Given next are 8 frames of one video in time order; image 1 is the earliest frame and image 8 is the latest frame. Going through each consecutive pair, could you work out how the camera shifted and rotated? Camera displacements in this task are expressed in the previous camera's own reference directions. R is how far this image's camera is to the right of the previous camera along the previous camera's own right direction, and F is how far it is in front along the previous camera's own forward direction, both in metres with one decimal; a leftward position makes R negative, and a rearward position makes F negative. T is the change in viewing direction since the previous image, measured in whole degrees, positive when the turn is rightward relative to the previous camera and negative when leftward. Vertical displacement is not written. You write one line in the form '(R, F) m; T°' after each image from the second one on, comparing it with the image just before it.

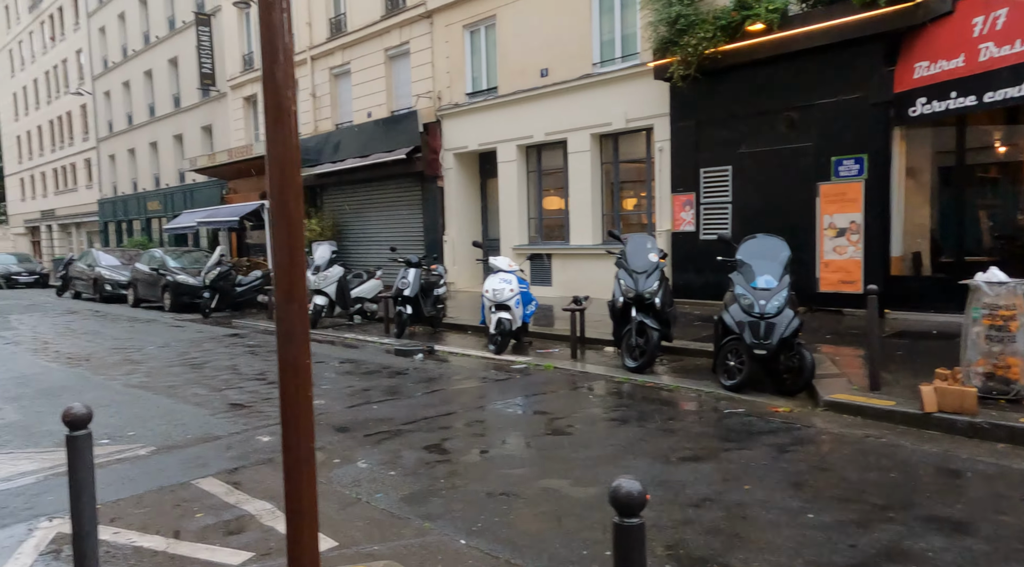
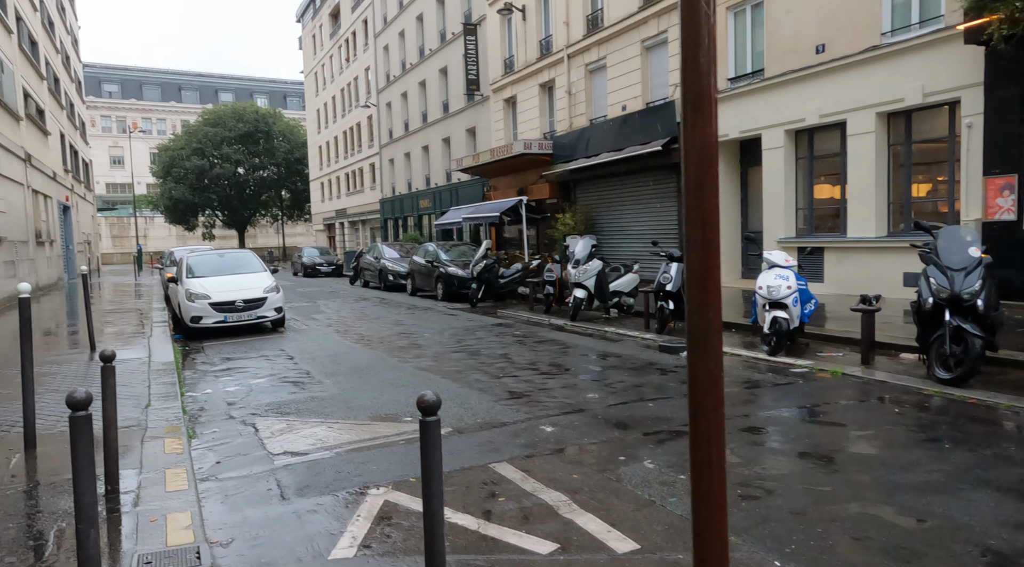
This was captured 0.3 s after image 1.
(-0.2, 0.0) m; -19°
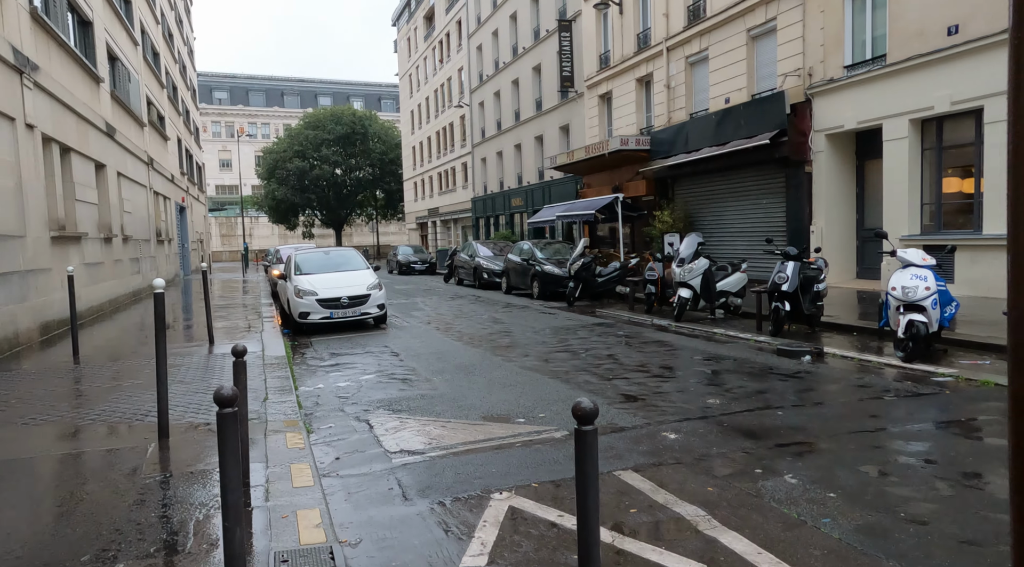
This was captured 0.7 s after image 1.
(-0.2, +0.1) m; -7°
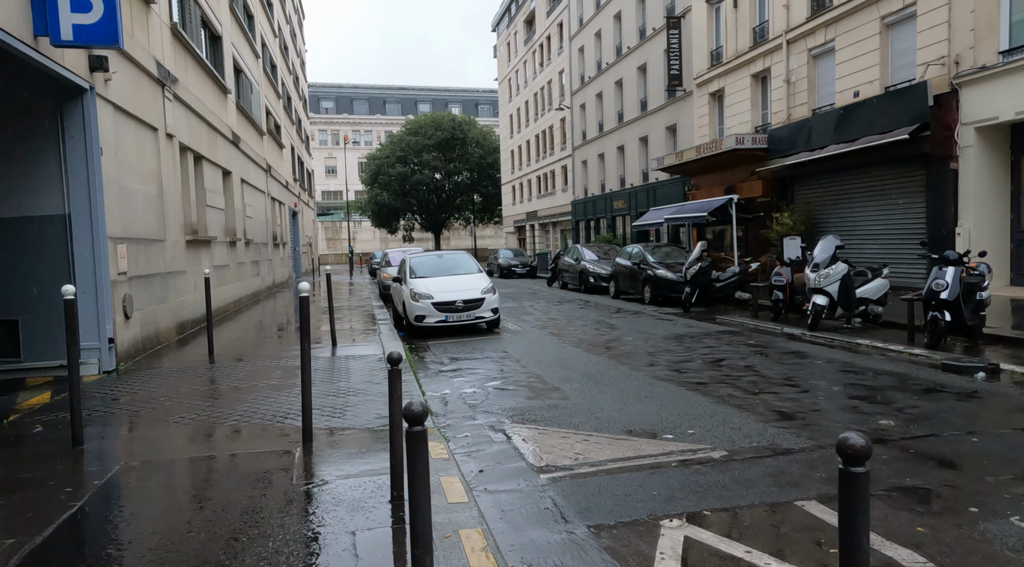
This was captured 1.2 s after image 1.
(-0.3, +0.2) m; -7°
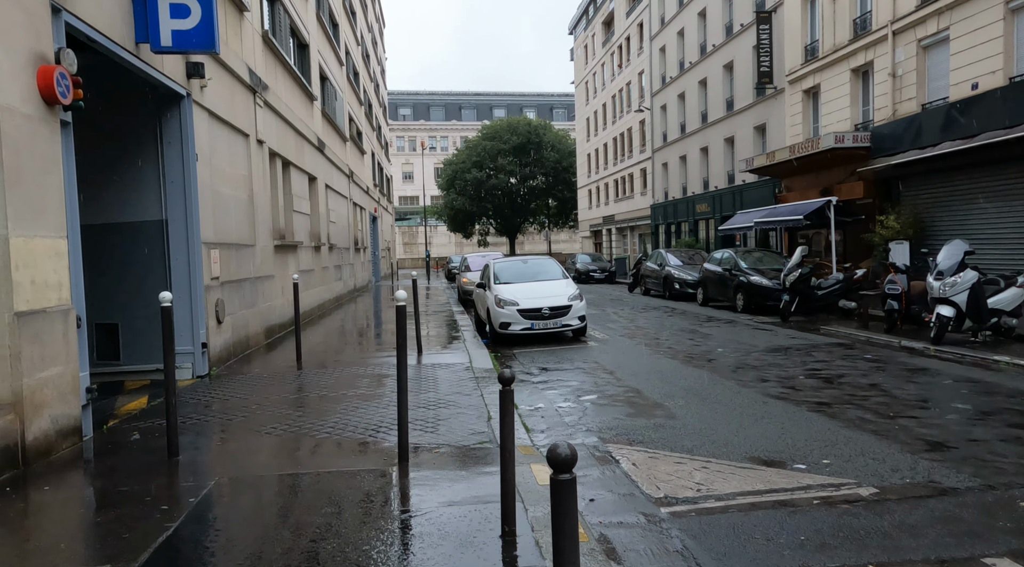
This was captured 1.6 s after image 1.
(-0.2, +0.4) m; -6°
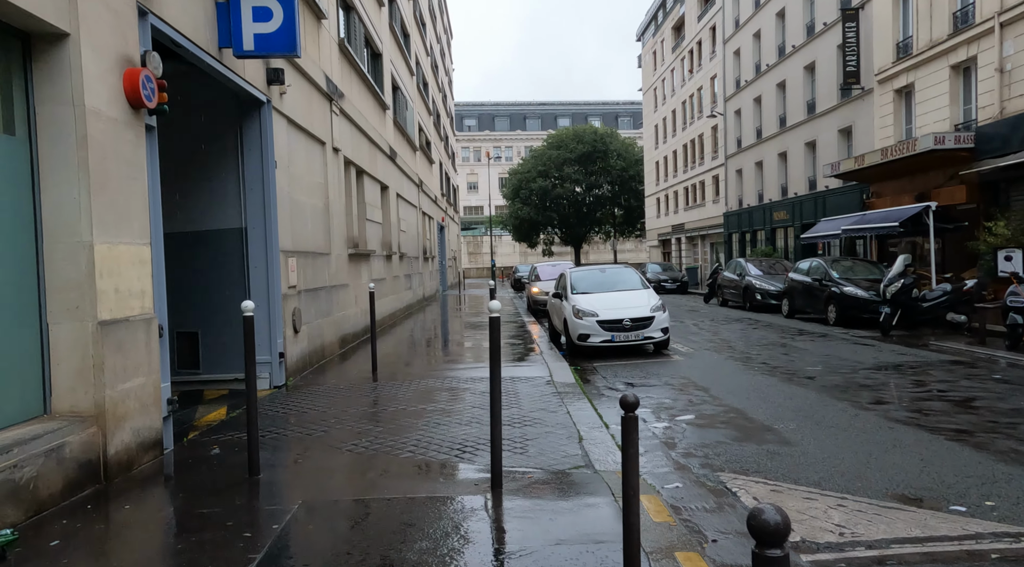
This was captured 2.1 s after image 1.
(-0.2, +0.4) m; -5°
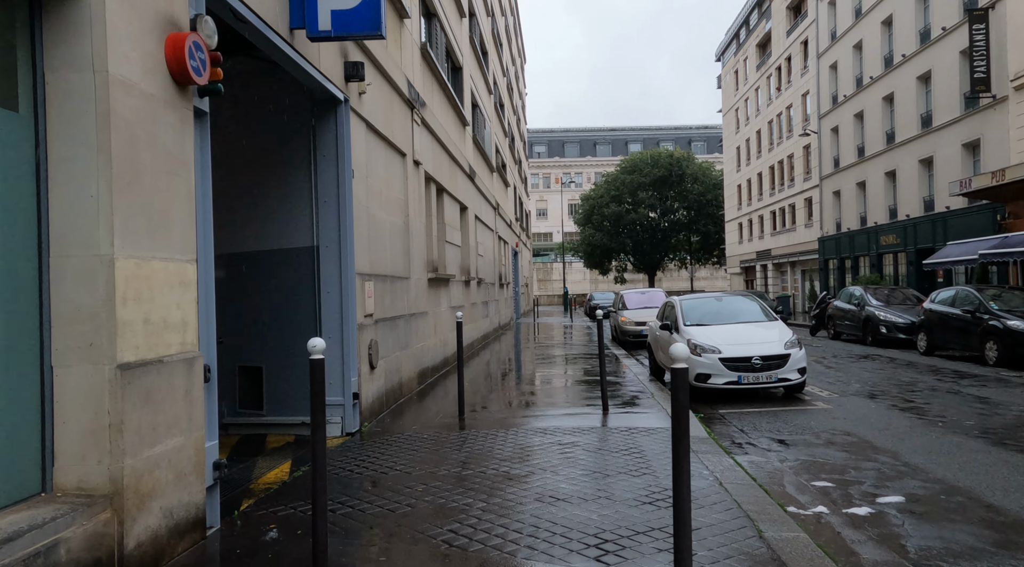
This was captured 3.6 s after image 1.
(-0.5, +1.5) m; -5°
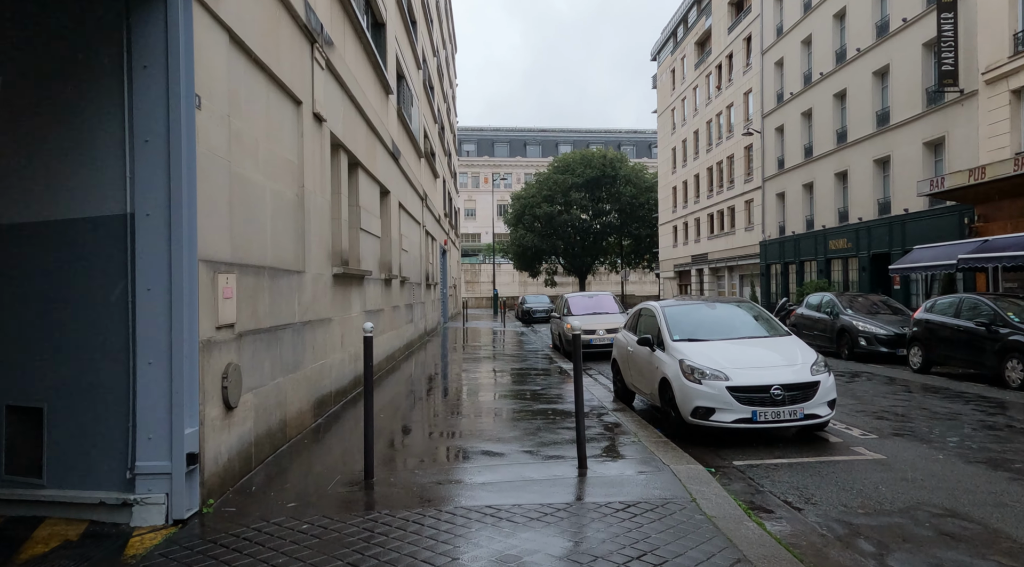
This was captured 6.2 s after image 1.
(-0.1, +2.7) m; +6°
